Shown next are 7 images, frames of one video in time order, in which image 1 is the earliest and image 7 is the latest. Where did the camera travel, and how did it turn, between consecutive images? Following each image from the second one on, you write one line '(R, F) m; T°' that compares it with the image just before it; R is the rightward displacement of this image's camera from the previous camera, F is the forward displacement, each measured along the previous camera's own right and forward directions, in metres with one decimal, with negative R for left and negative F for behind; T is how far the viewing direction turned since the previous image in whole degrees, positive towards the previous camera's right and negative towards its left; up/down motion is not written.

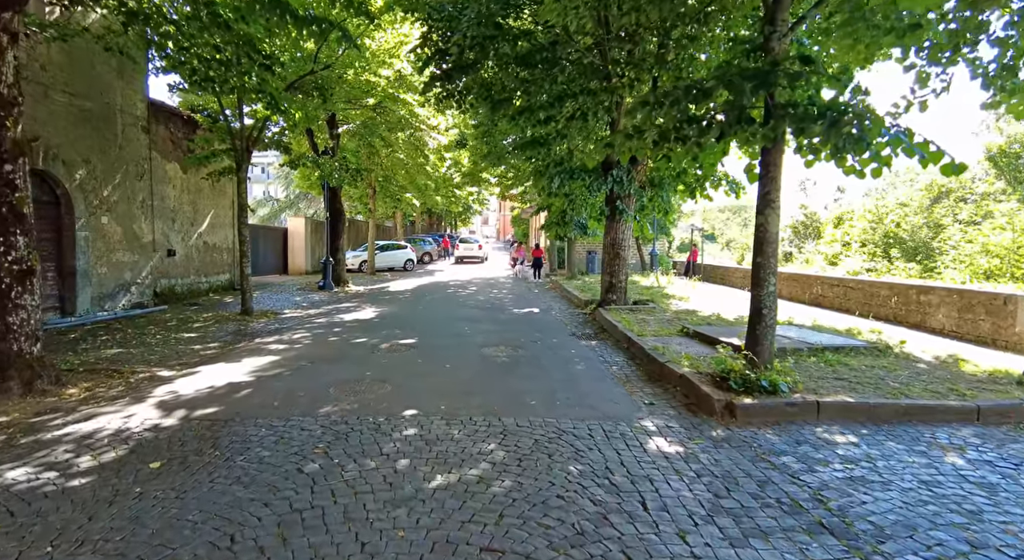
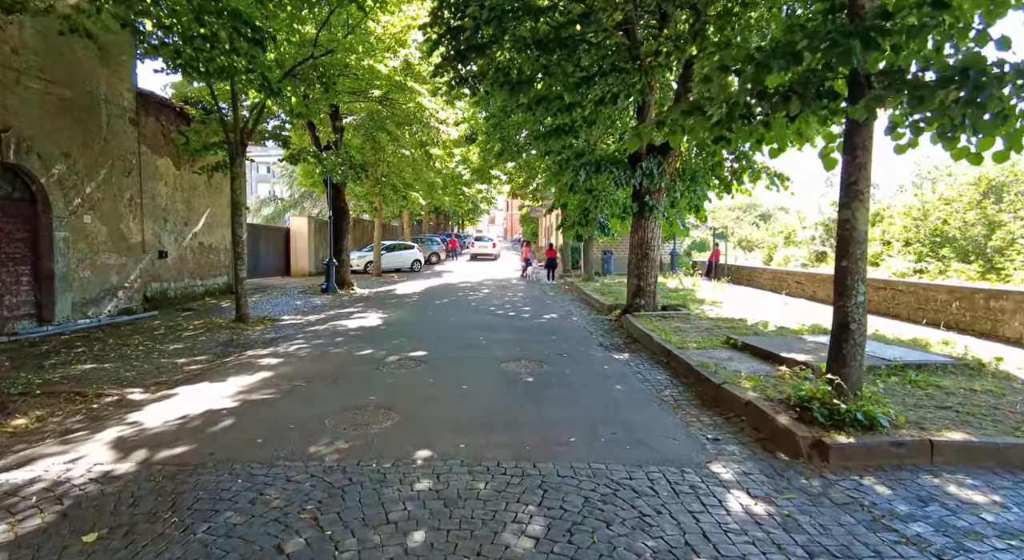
(-0.2, +1.0) m; -1°
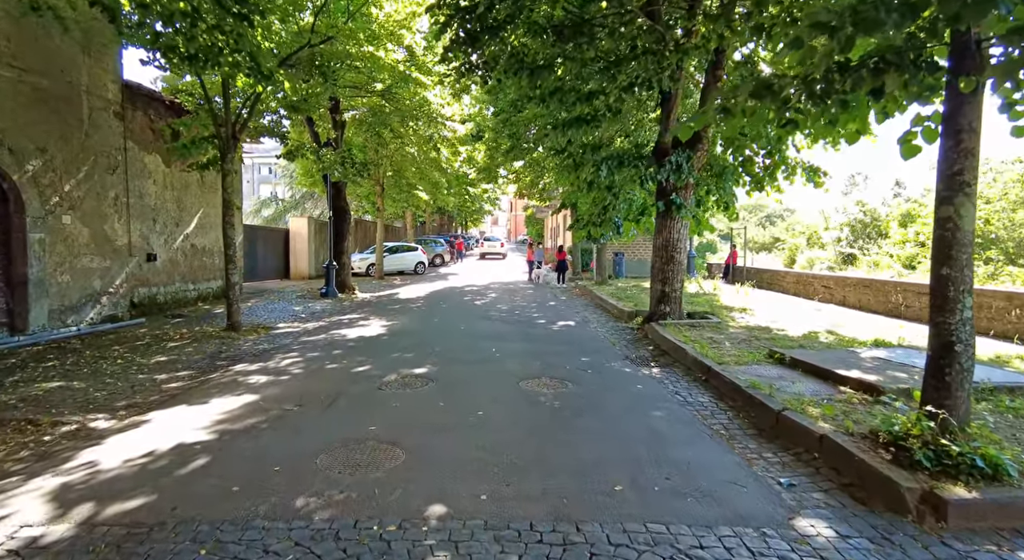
(-0.2, +0.8) m; 0°
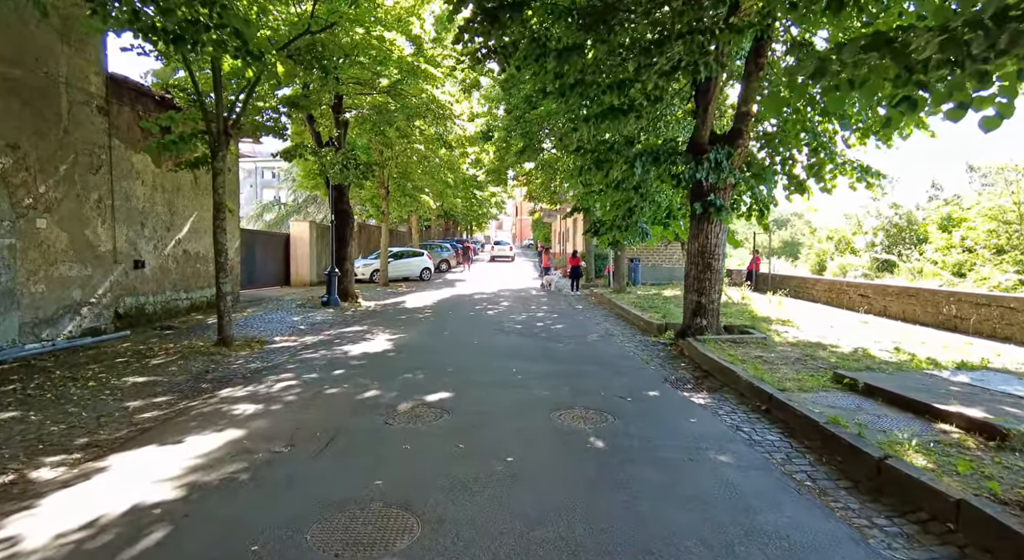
(-0.3, +0.9) m; 0°
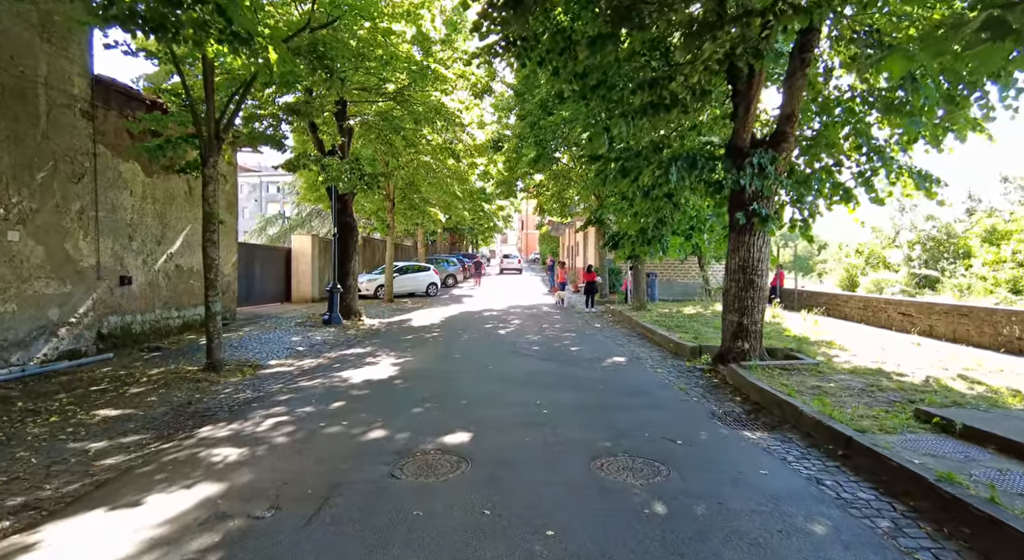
(-0.2, +0.9) m; 0°
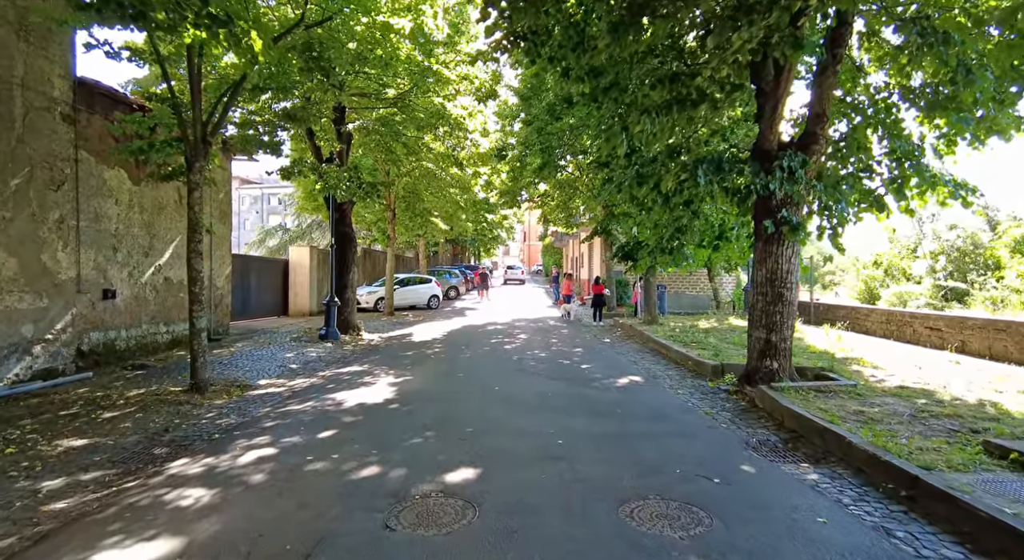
(-0.1, +0.6) m; 0°
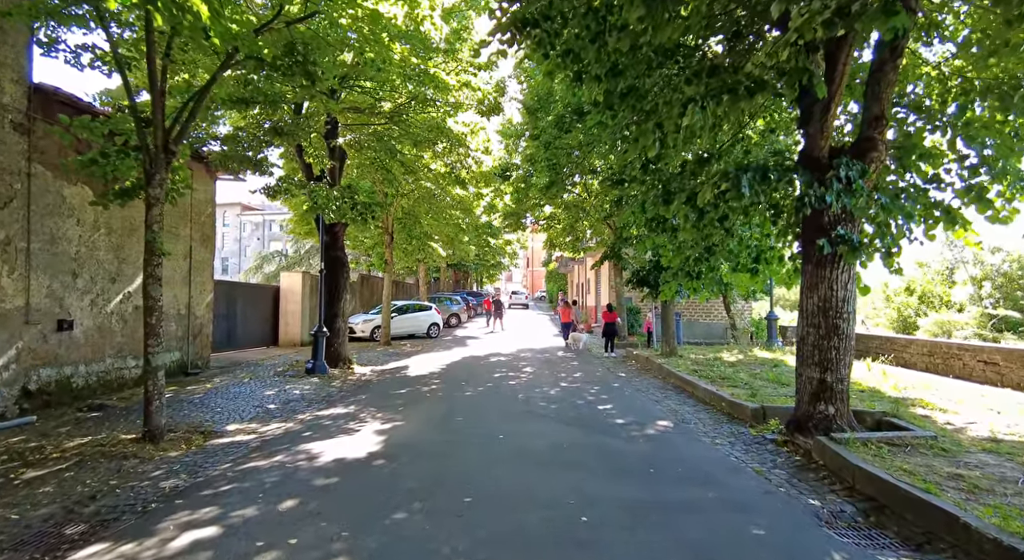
(-0.1, +1.1) m; 0°
